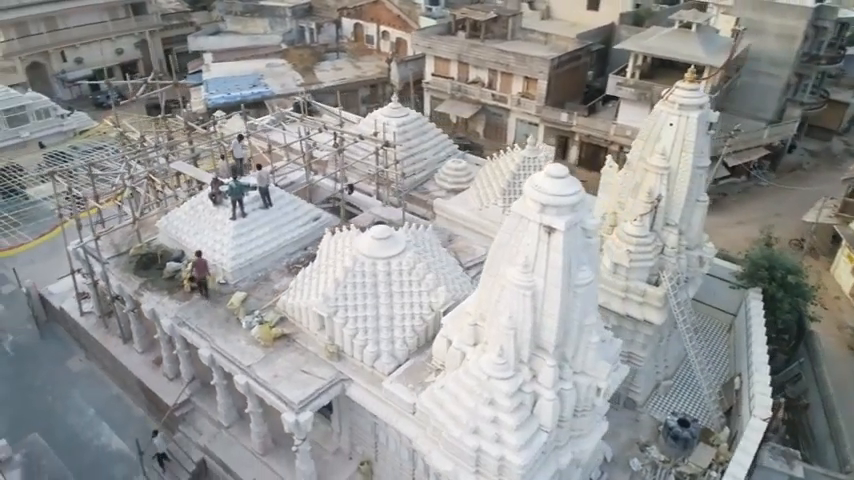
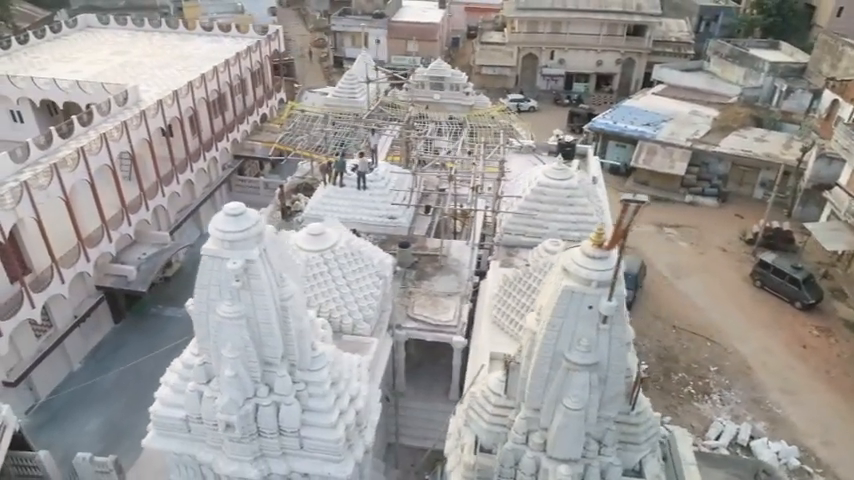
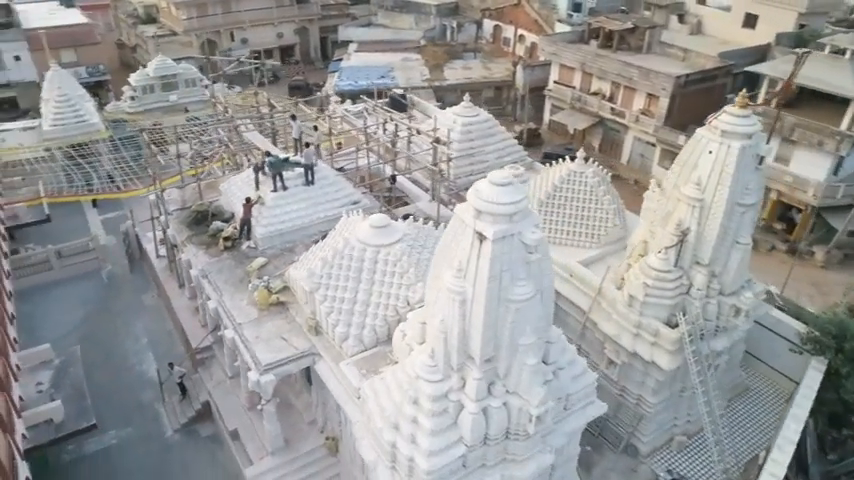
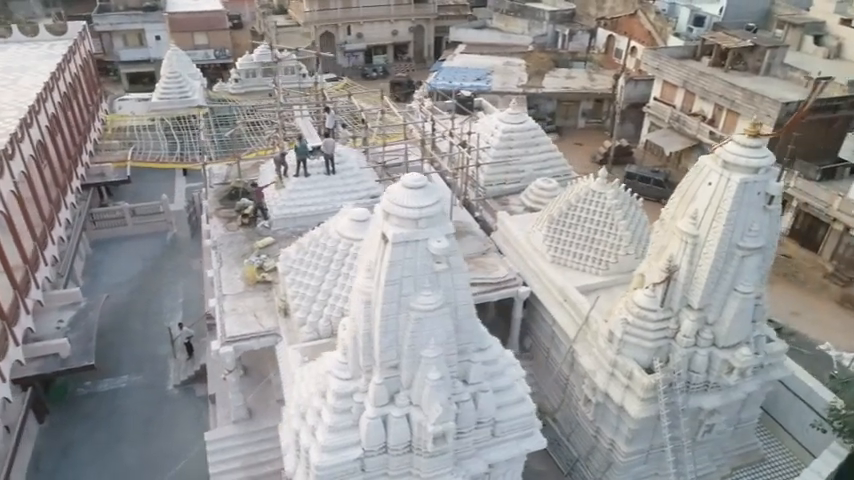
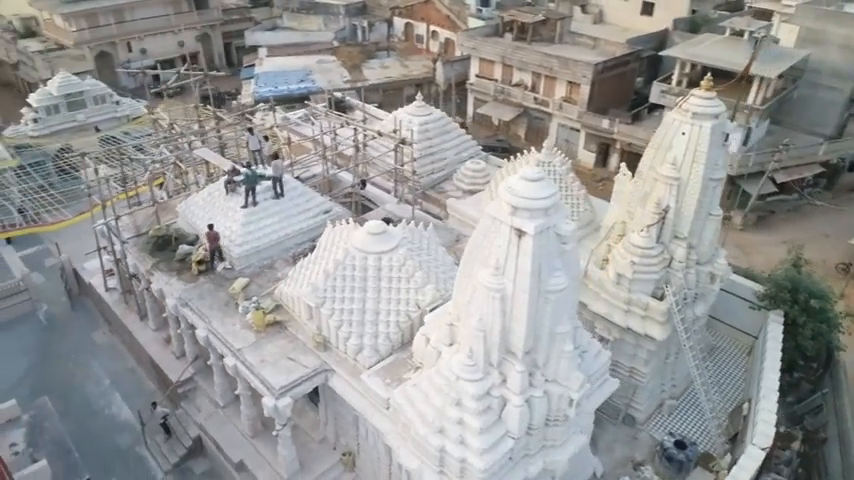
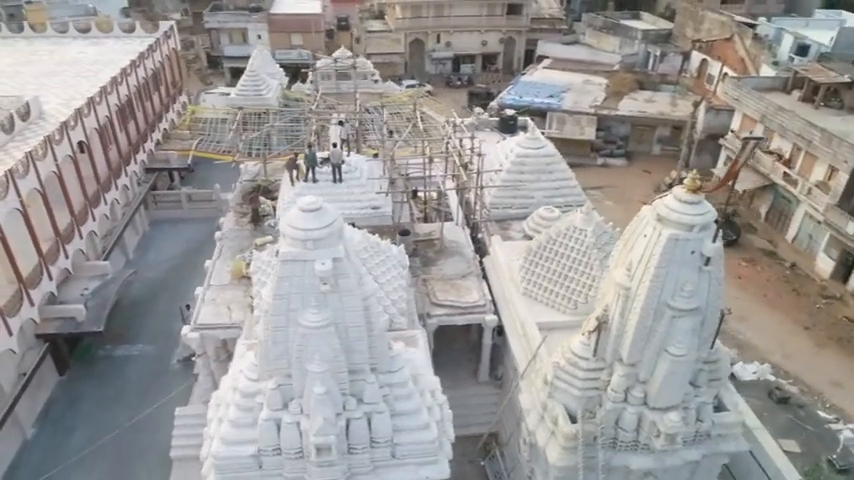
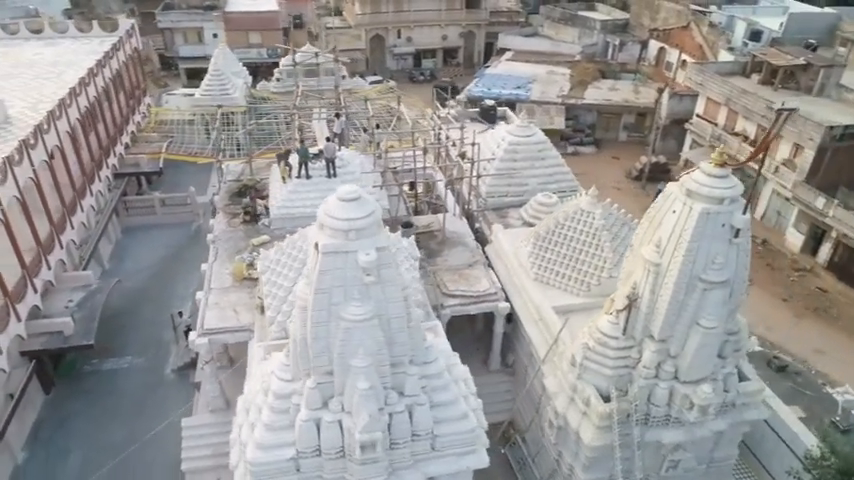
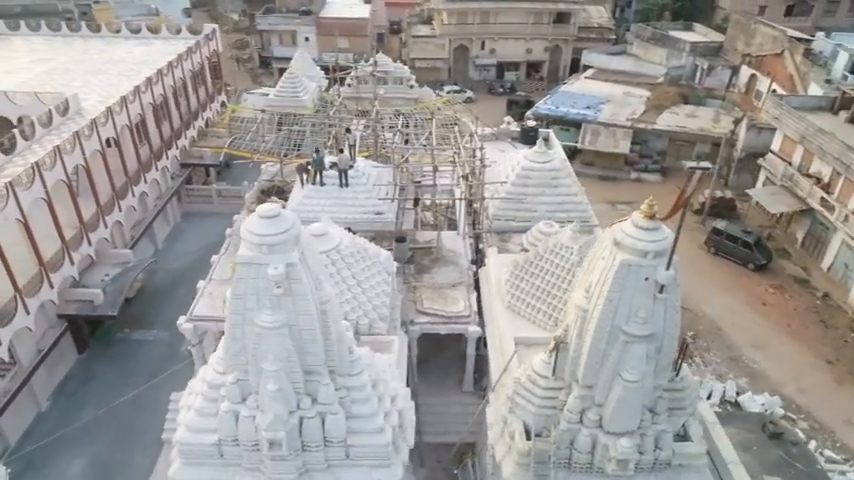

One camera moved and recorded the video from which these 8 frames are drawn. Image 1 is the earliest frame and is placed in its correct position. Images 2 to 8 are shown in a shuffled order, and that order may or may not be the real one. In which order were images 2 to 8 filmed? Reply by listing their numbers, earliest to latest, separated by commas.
5, 3, 4, 7, 6, 8, 2
